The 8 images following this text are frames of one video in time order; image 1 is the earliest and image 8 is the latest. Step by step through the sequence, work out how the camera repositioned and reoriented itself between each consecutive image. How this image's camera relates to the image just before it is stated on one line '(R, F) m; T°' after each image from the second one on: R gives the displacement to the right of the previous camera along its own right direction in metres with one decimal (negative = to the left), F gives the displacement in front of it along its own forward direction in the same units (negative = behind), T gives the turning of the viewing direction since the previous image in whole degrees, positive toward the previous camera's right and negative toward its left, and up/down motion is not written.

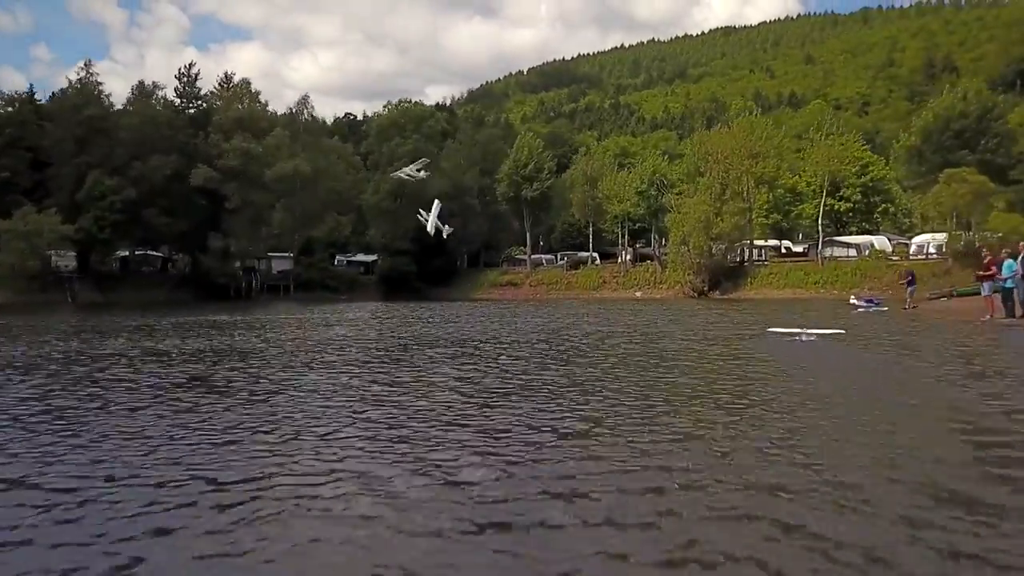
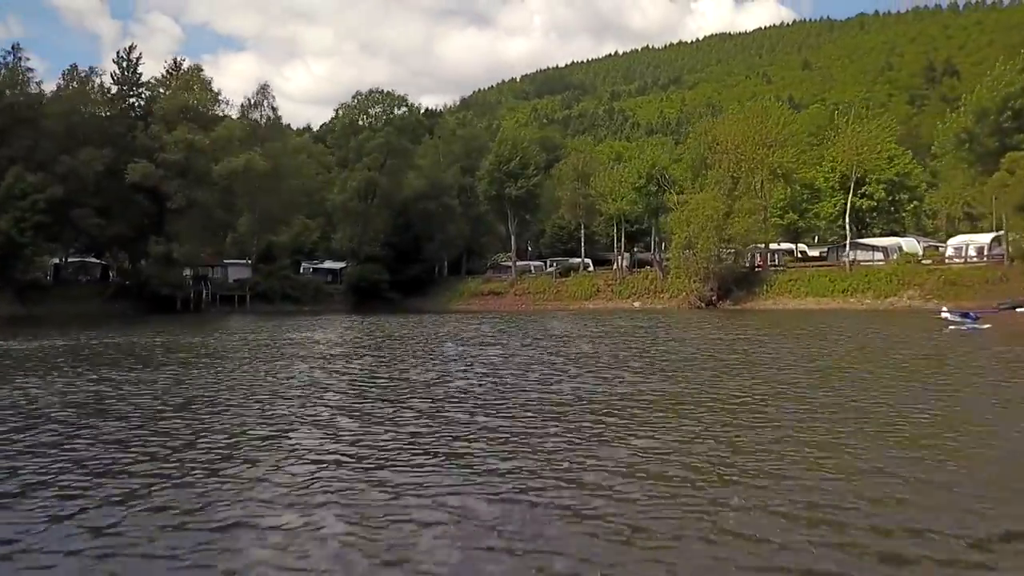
(+1.2, +11.0) m; 0°
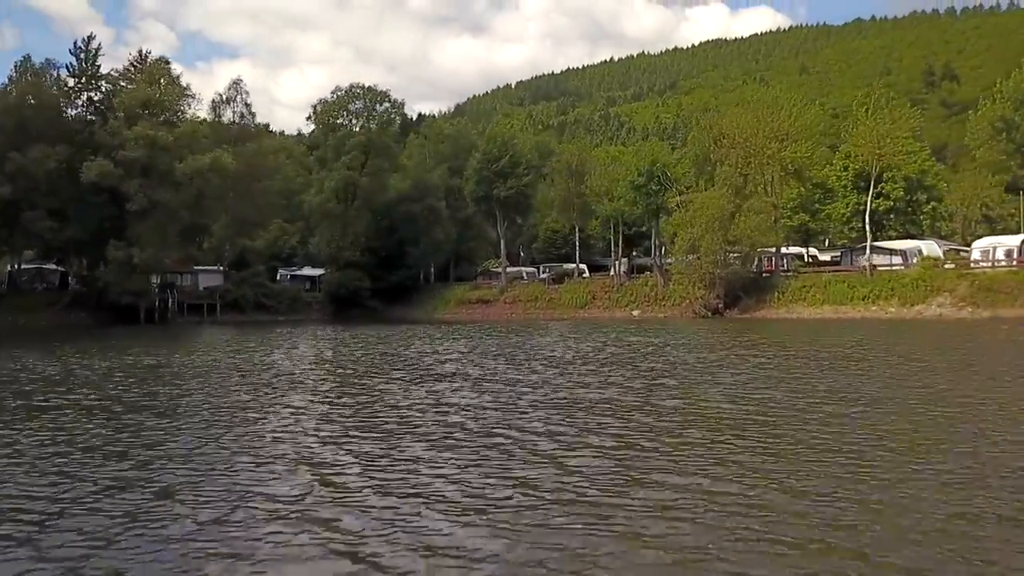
(+0.6, +6.2) m; 0°
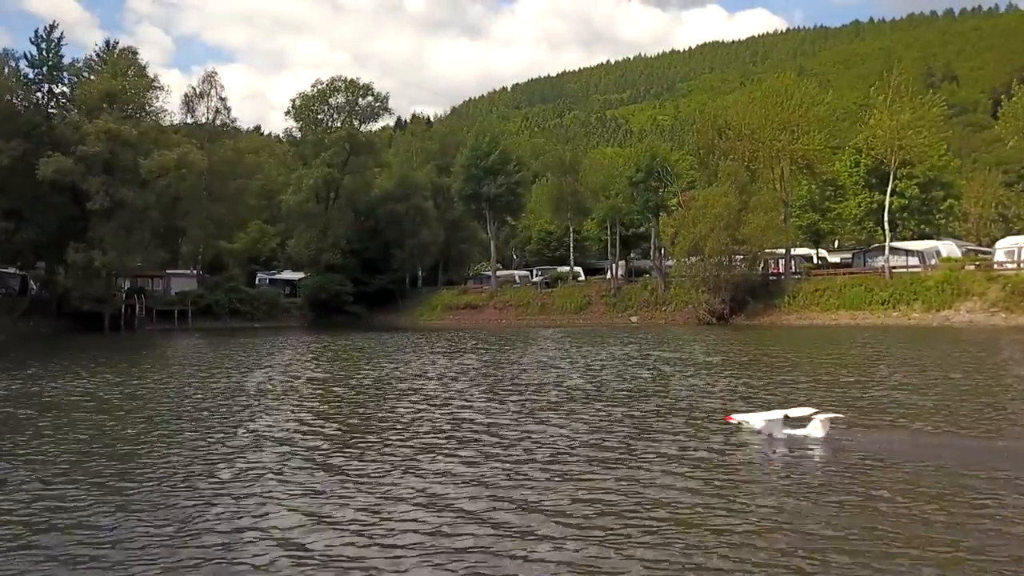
(+0.6, +5.1) m; 0°
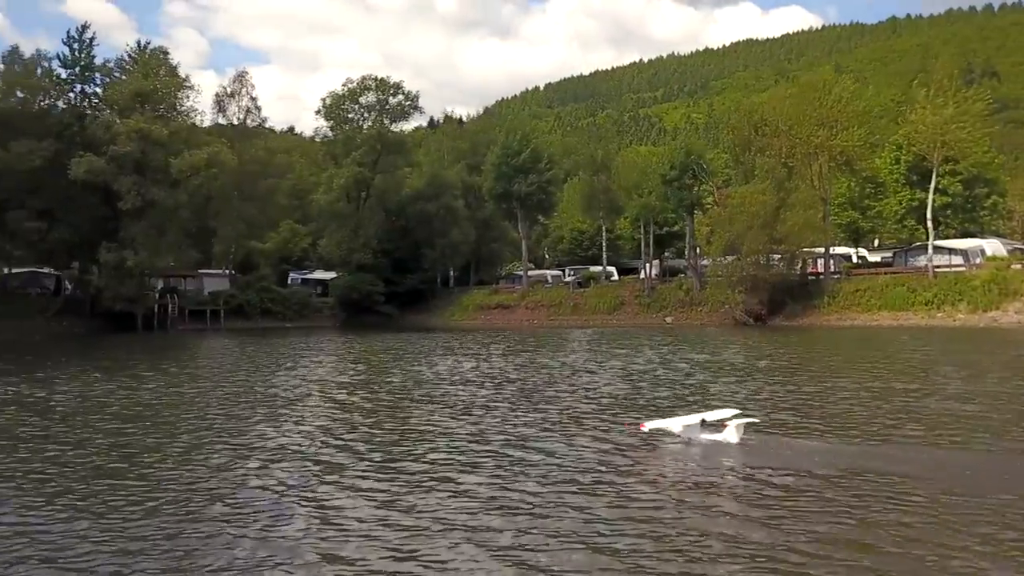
(0.0, +1.0) m; -2°
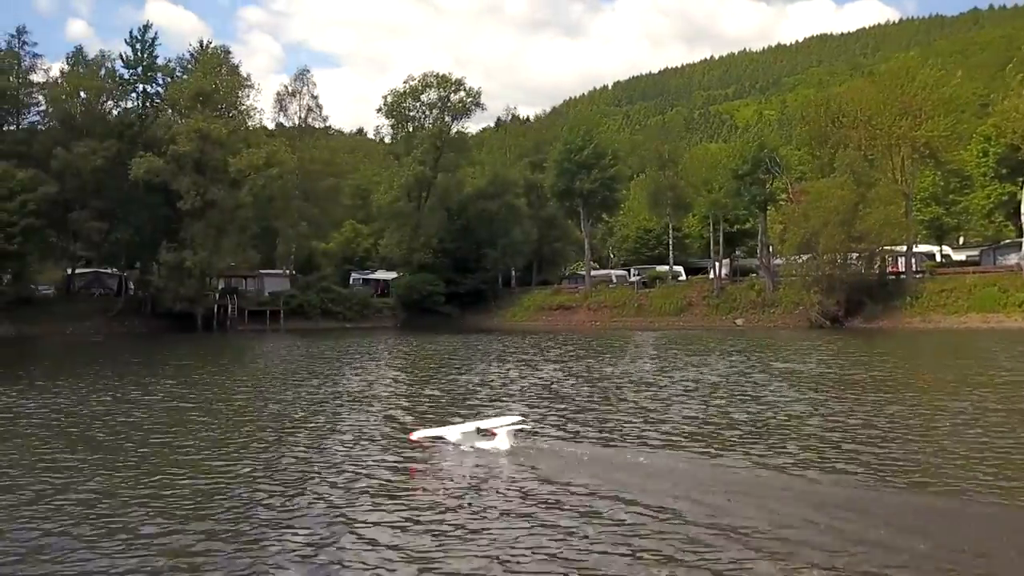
(+0.5, +2.3) m; -4°
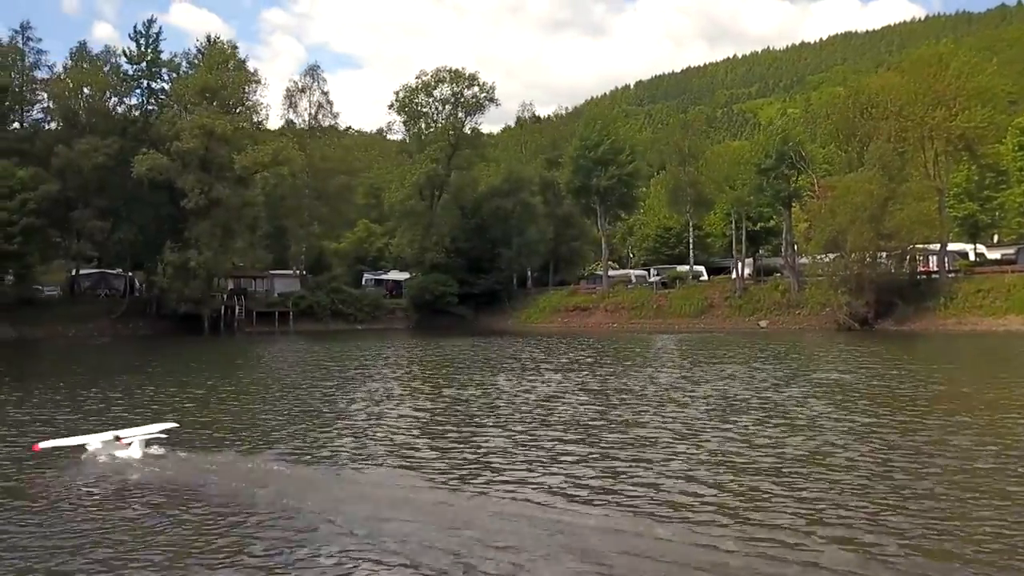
(+0.6, +2.5) m; -1°
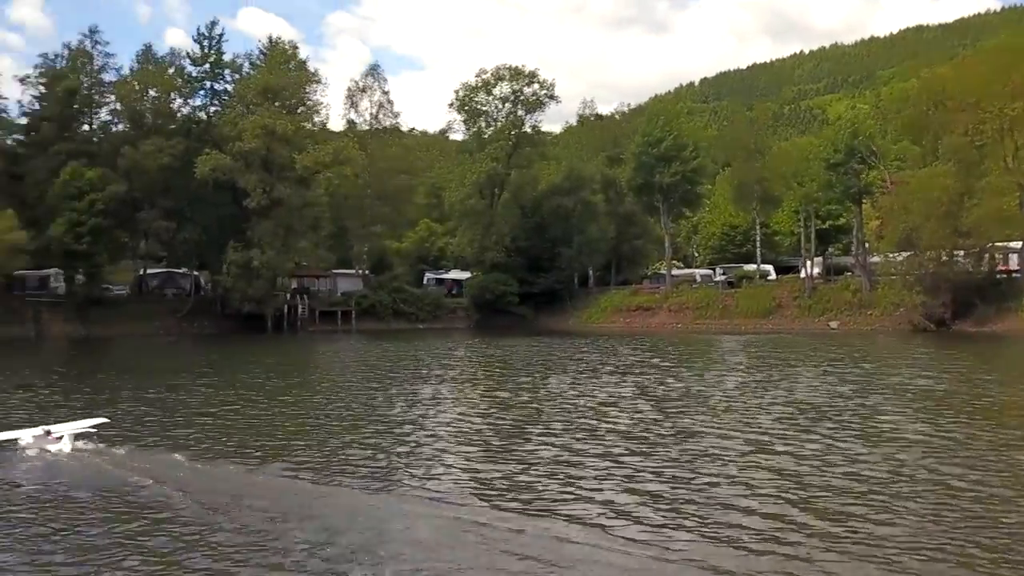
(+0.1, +0.9) m; -4°
